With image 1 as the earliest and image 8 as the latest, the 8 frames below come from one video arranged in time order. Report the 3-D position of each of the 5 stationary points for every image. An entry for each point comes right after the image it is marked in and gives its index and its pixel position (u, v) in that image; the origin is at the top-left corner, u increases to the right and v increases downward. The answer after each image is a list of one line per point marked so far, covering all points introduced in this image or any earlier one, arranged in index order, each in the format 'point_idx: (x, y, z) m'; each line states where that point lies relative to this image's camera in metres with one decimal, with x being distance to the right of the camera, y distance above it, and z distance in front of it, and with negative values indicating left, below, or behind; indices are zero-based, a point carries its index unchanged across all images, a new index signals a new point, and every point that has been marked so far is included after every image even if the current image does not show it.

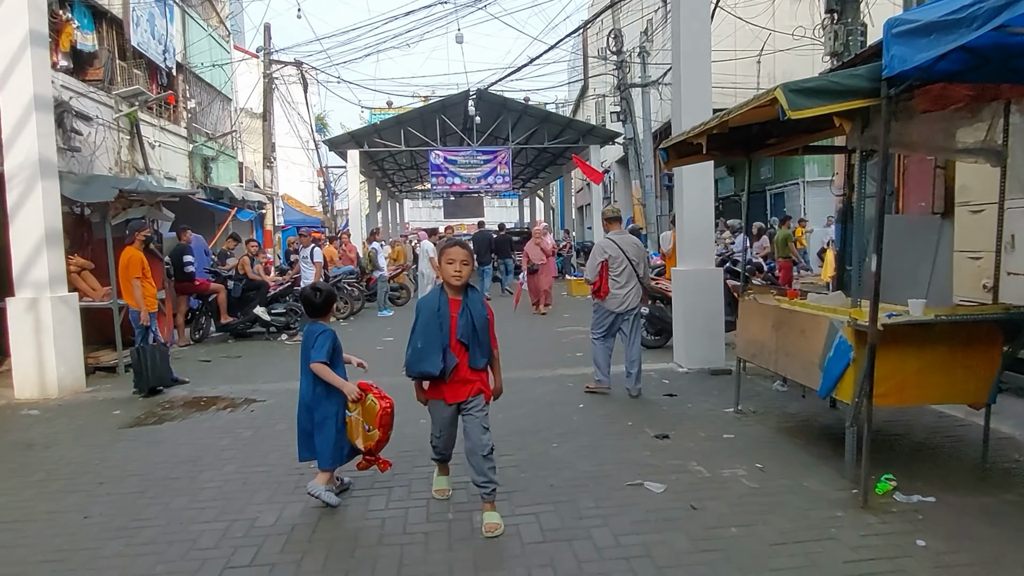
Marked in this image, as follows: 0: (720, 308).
0: (+2.2, -0.2, +7.7) m
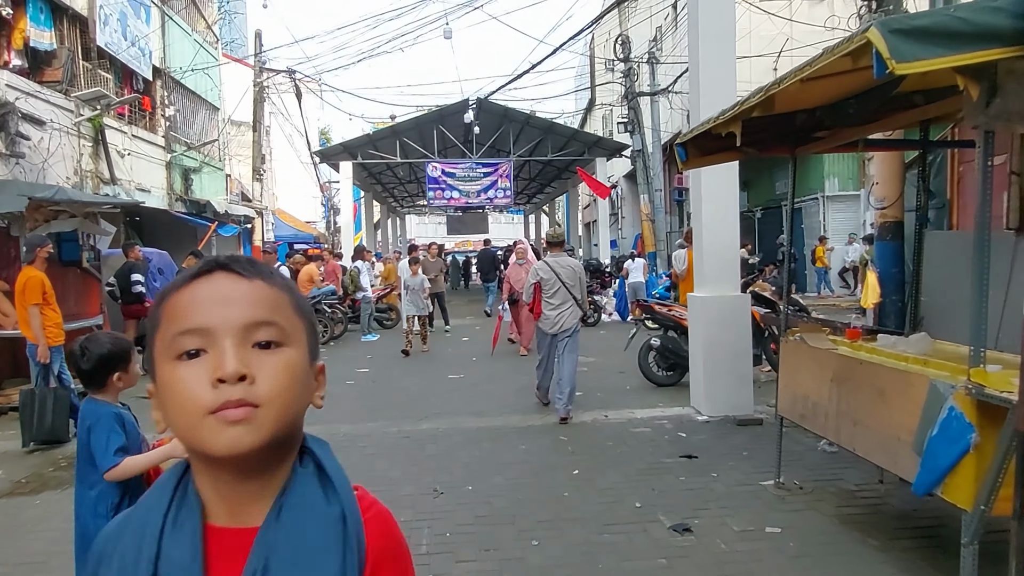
0: (+2.1, -0.5, +6.3) m
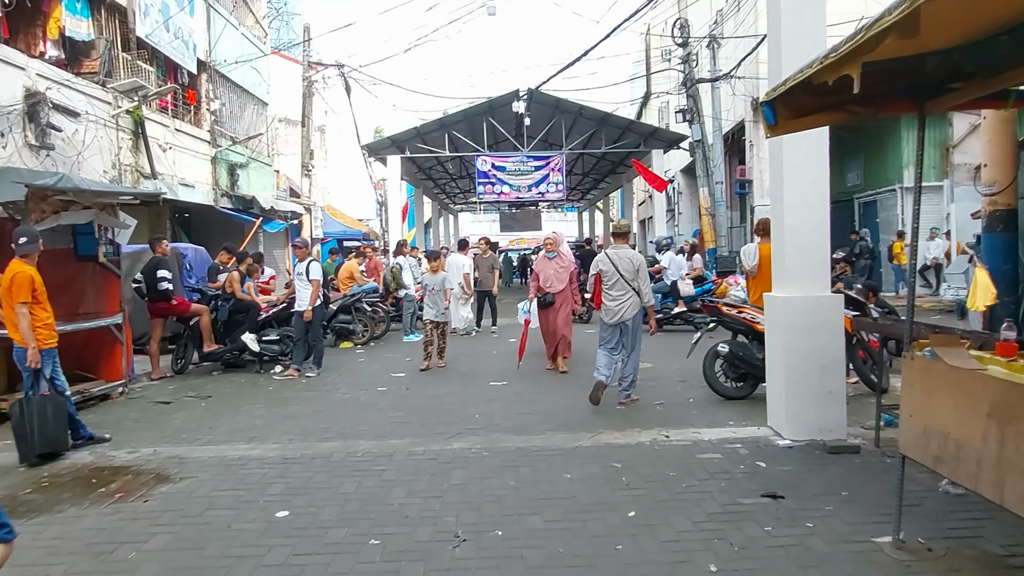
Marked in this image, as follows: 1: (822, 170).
0: (+2.4, -0.5, +5.3) m
1: (+2.3, +0.9, +5.3) m
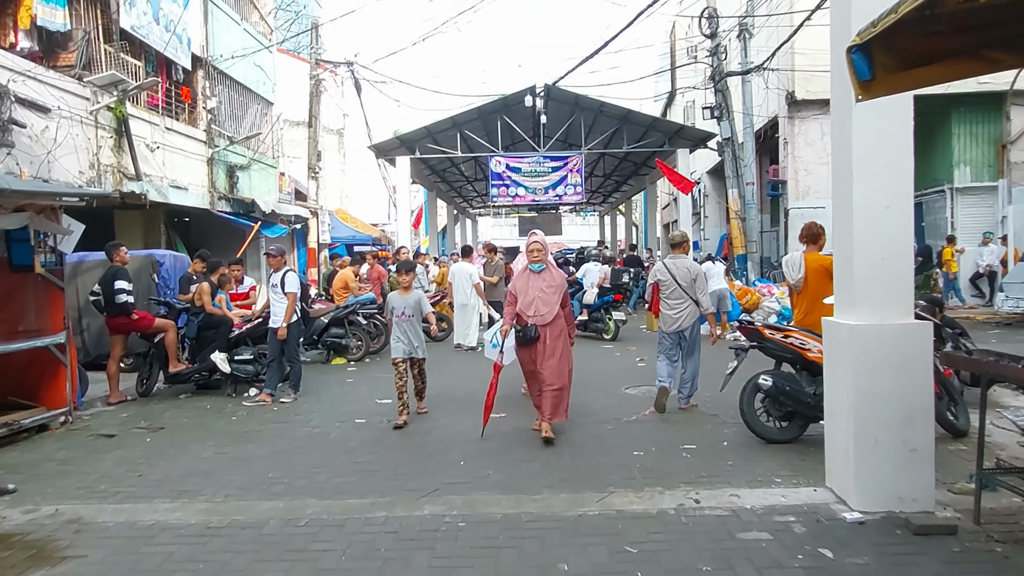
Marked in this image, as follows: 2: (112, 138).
0: (+2.3, -0.6, +4.0) m
1: (+2.2, +0.7, +4.1) m
2: (-7.0, +2.6, +12.4) m
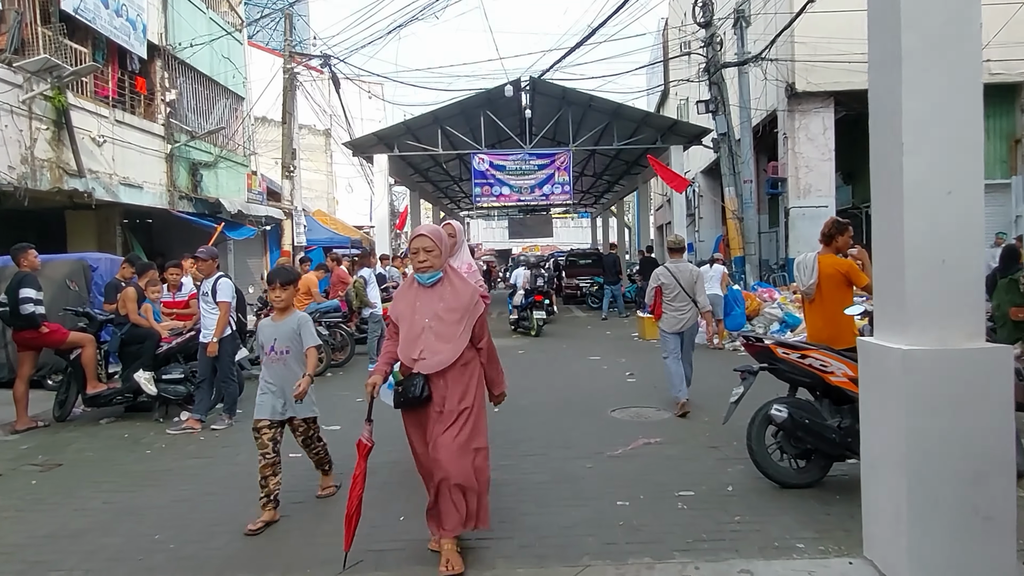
0: (+2.1, -0.7, +3.0) m
1: (+2.0, +0.7, +3.0) m
2: (-7.3, +2.5, +11.3) m
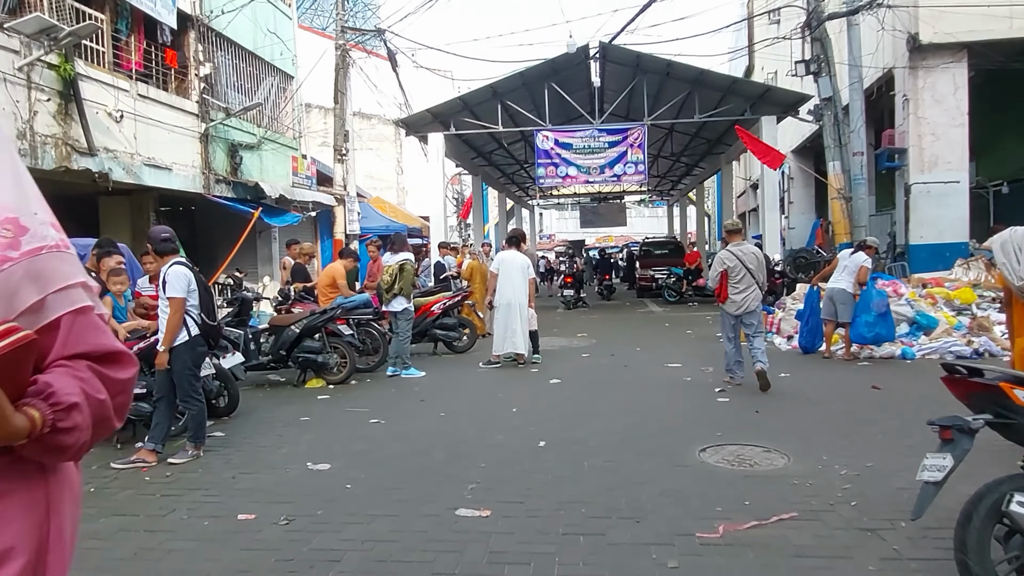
0: (+2.0, -0.7, +0.9) m
1: (+1.9, +0.7, +1.0) m
2: (-6.5, +2.6, +10.1) m
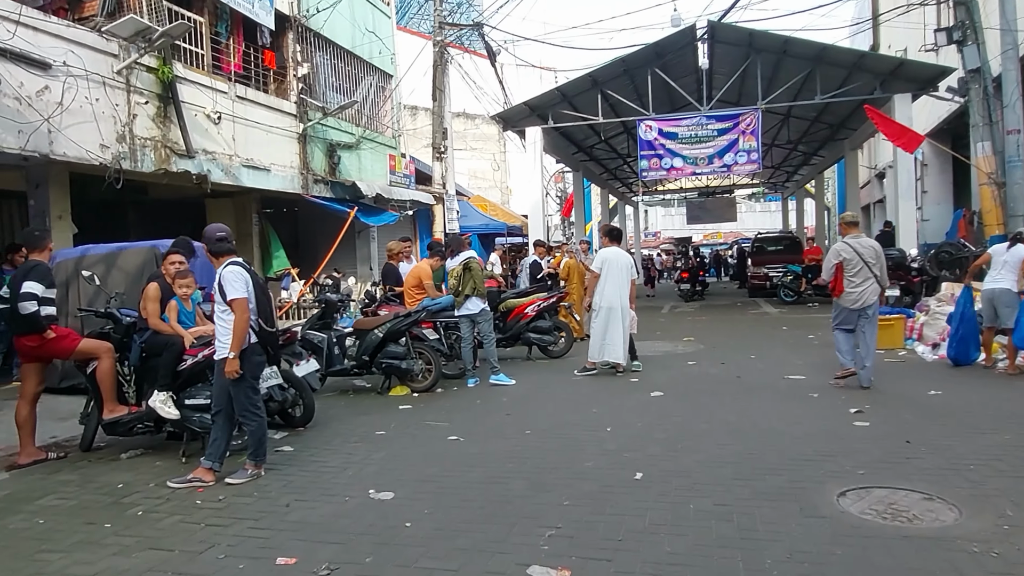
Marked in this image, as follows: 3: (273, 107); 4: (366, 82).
0: (+1.9, -0.7, -0.1) m
1: (+1.8, +0.7, 0.0) m
2: (-5.1, +2.6, +10.2) m
3: (-4.4, +3.4, +13.1) m
4: (-3.5, +4.9, +16.7) m
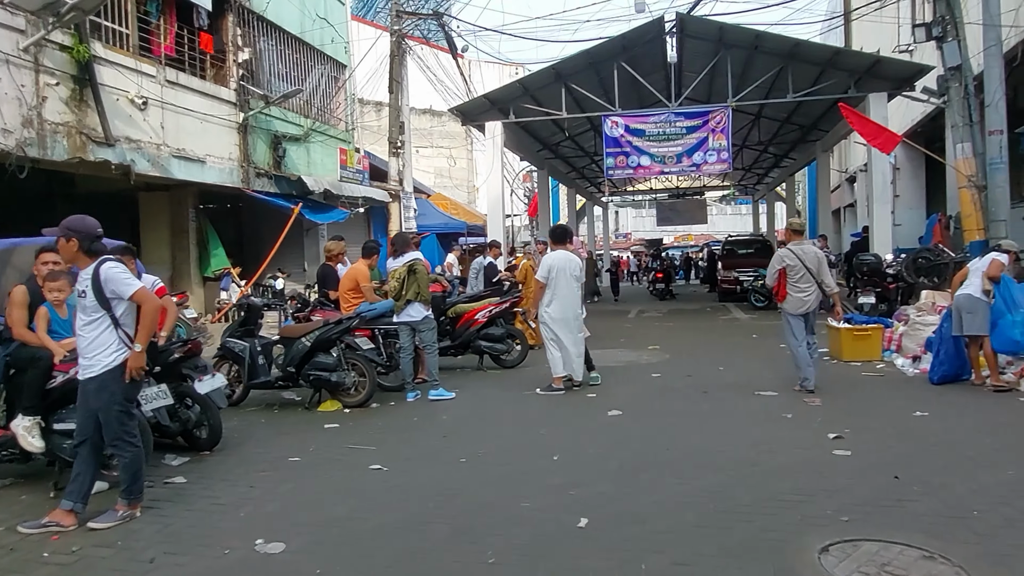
0: (+1.7, -0.8, -0.8) m
1: (+1.6, +0.6, -0.7) m
2: (-5.7, +2.6, +9.2) m
3: (-5.1, +3.3, +12.2) m
4: (-4.3, +4.8, +15.8) m
